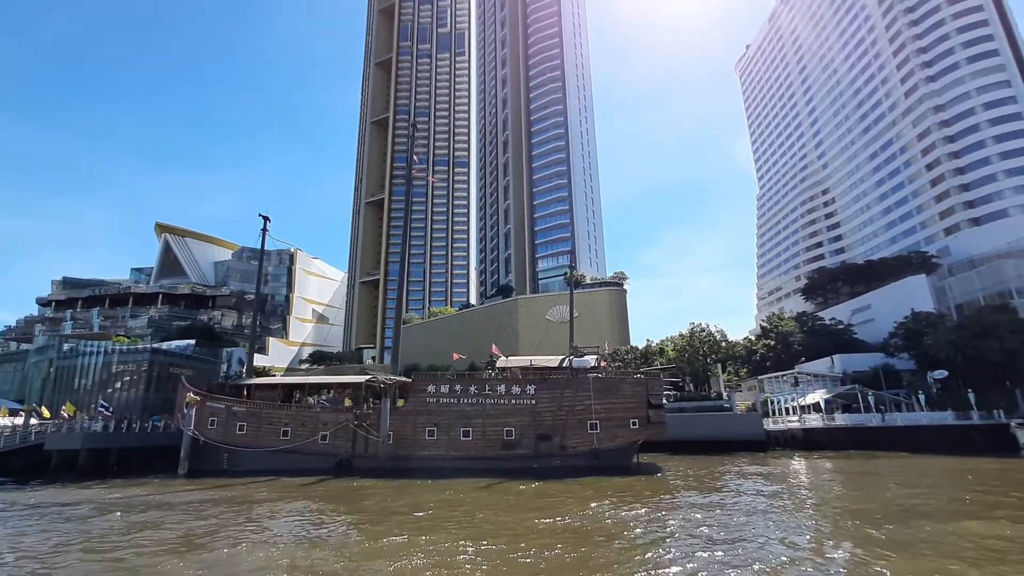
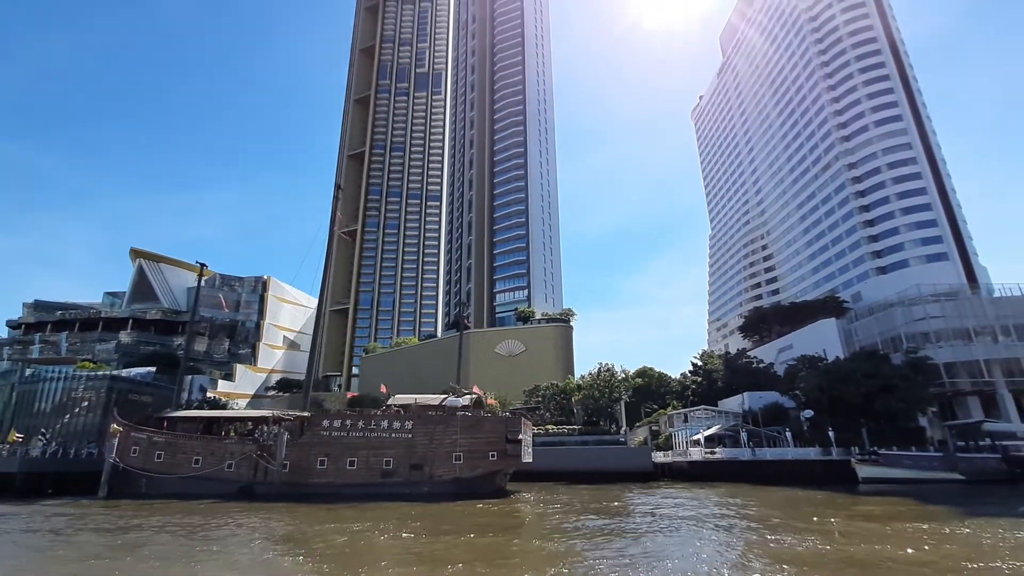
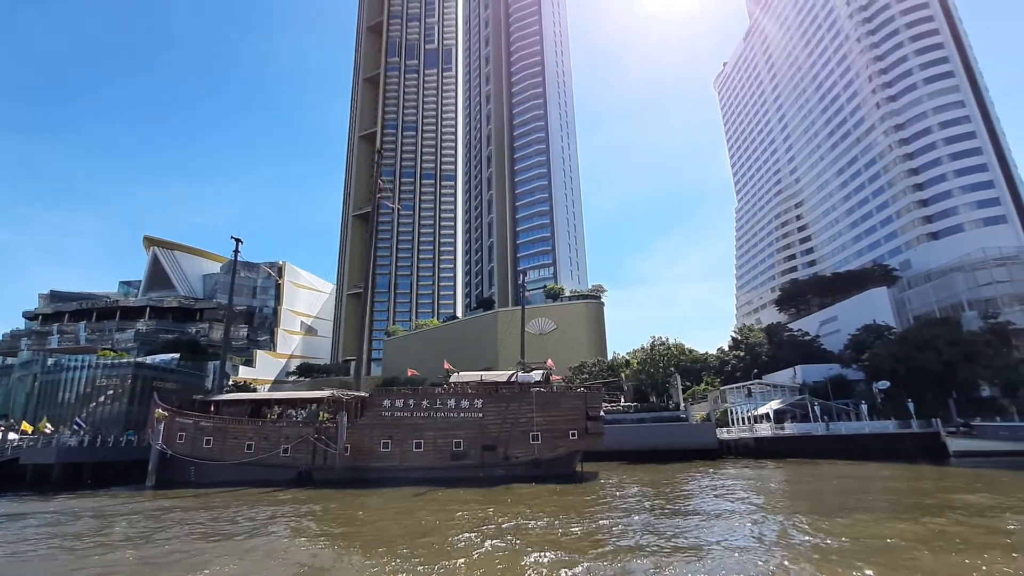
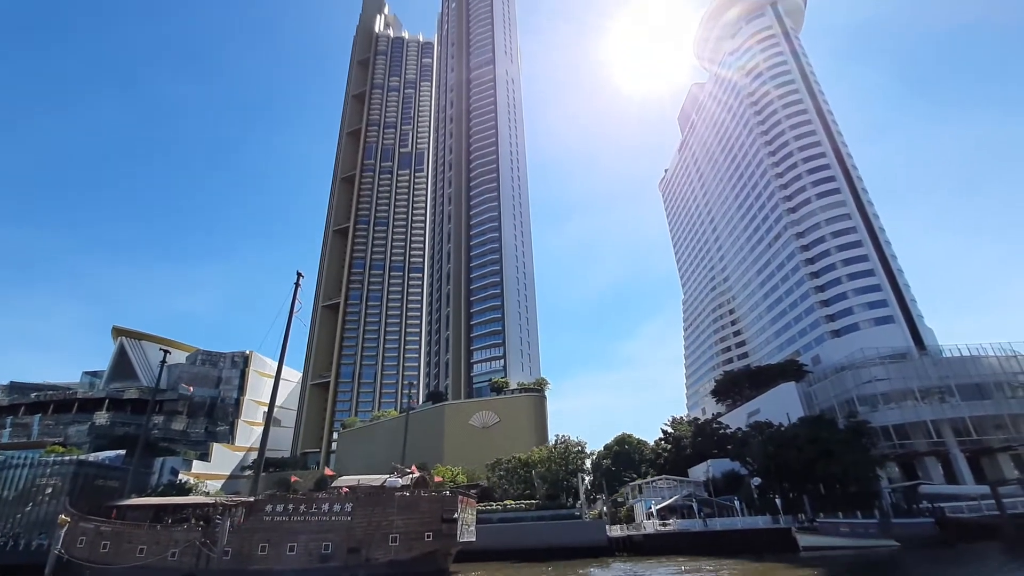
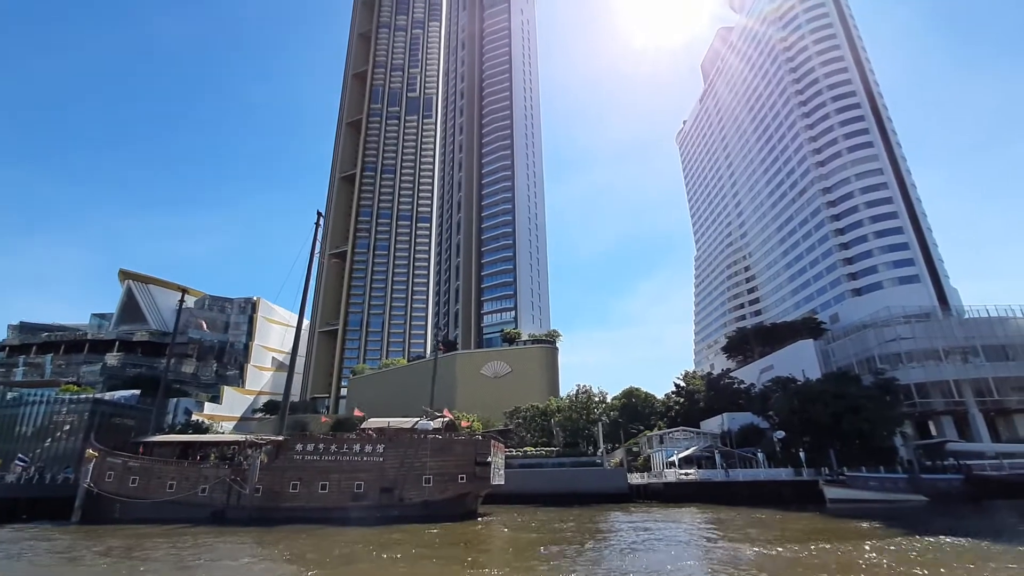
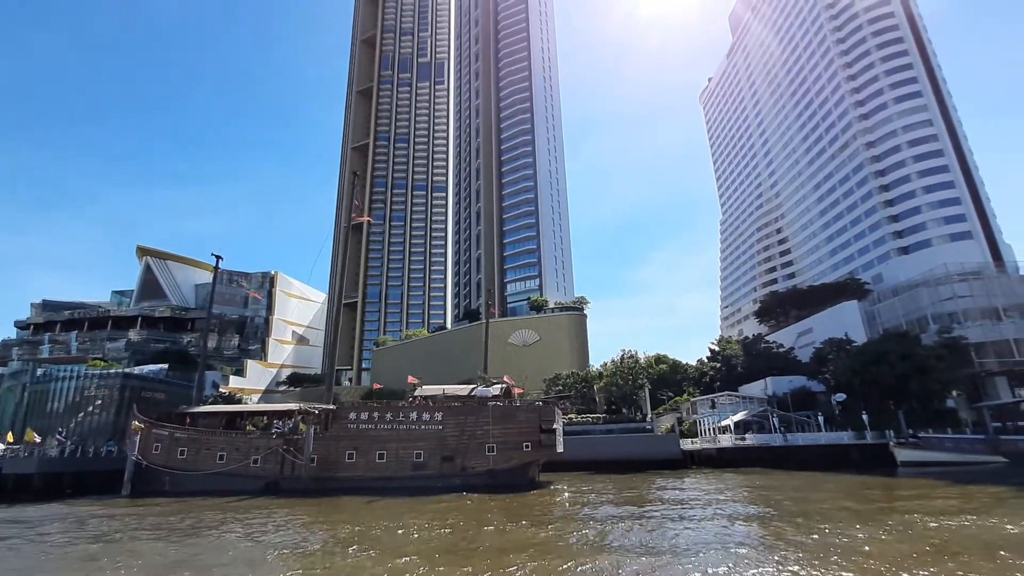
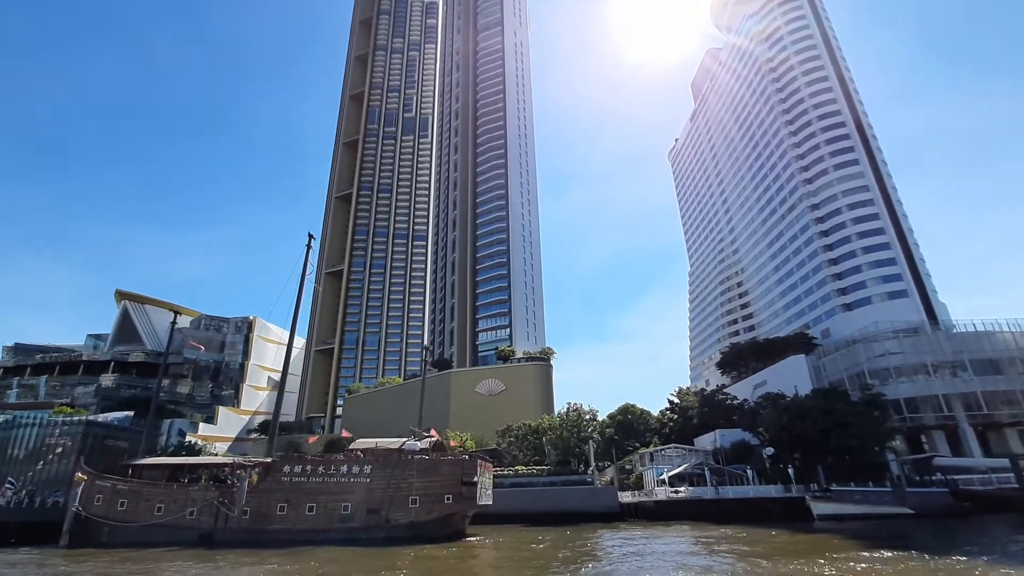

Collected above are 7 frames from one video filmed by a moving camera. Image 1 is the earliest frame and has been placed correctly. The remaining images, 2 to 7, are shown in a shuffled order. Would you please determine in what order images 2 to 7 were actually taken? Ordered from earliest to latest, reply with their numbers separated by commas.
3, 6, 2, 5, 7, 4
